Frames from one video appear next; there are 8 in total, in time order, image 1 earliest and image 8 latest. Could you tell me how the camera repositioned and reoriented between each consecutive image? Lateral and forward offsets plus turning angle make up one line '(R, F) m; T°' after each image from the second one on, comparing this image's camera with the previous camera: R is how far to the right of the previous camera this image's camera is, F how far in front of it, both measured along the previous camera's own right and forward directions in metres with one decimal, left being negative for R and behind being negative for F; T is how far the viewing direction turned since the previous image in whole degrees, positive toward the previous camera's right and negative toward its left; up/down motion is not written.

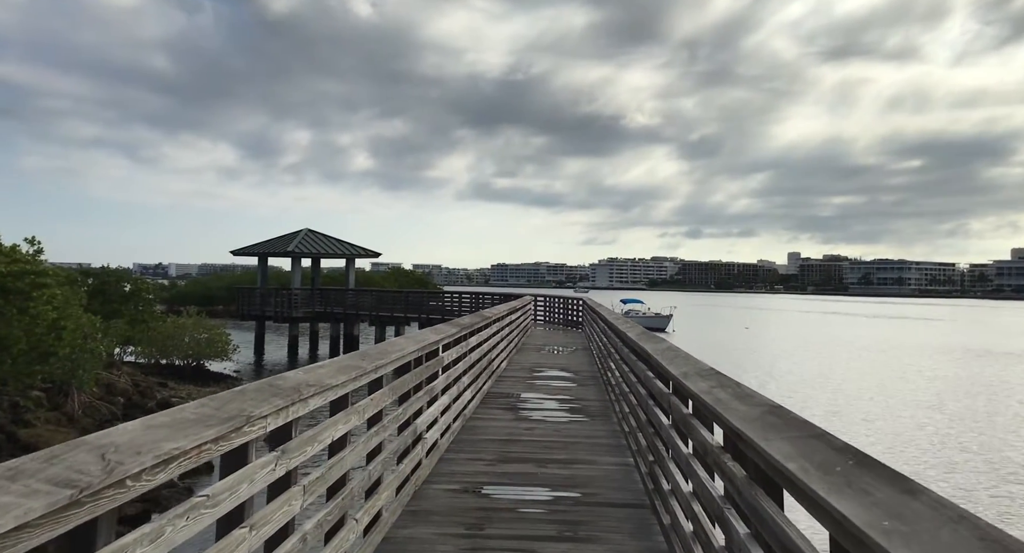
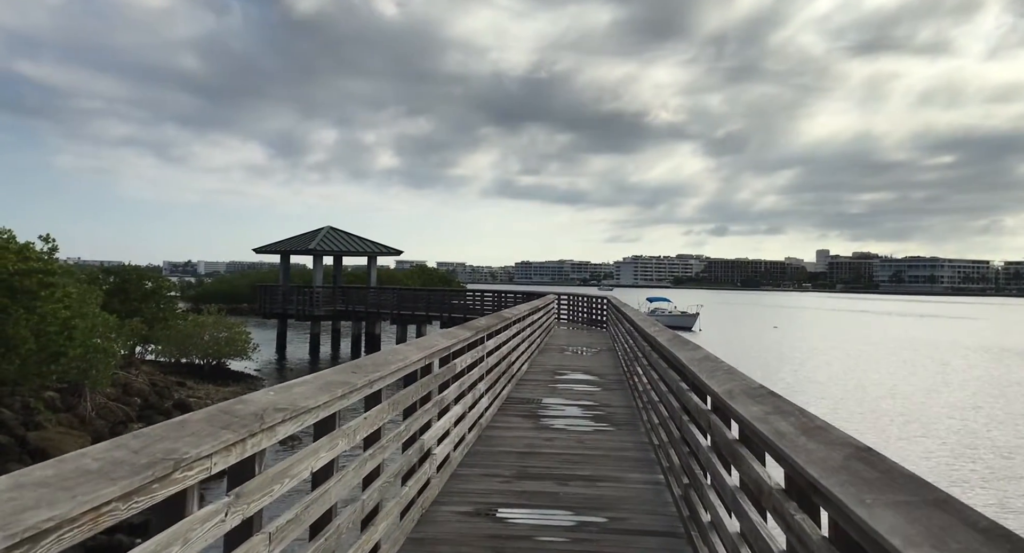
(0.0, +0.5) m; -2°
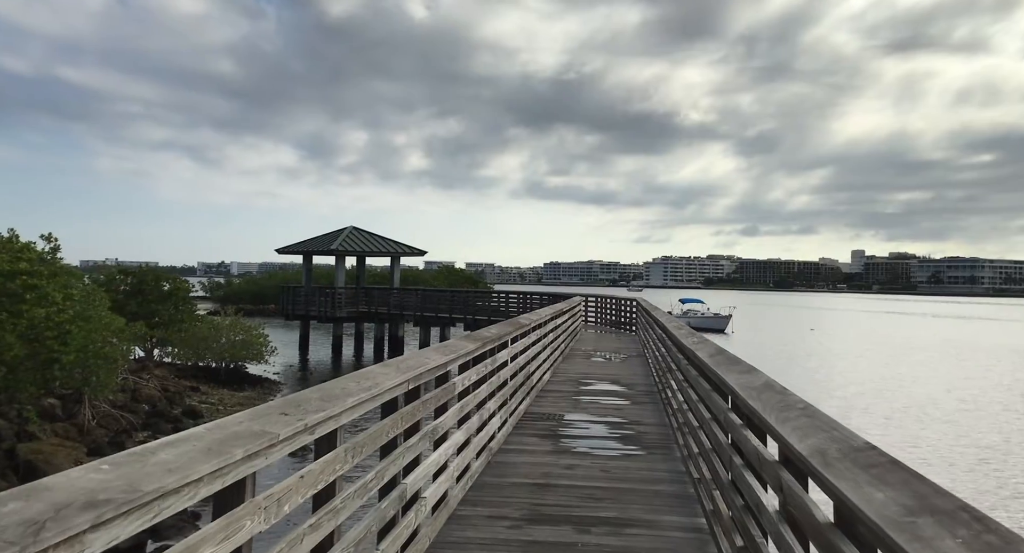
(+0.1, +0.9) m; -3°
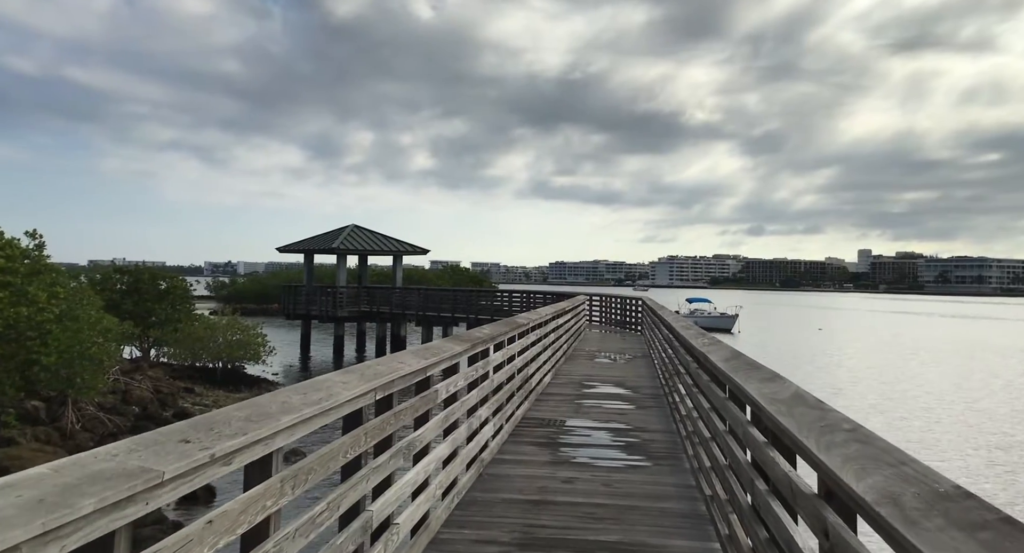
(+0.1, +0.5) m; -1°
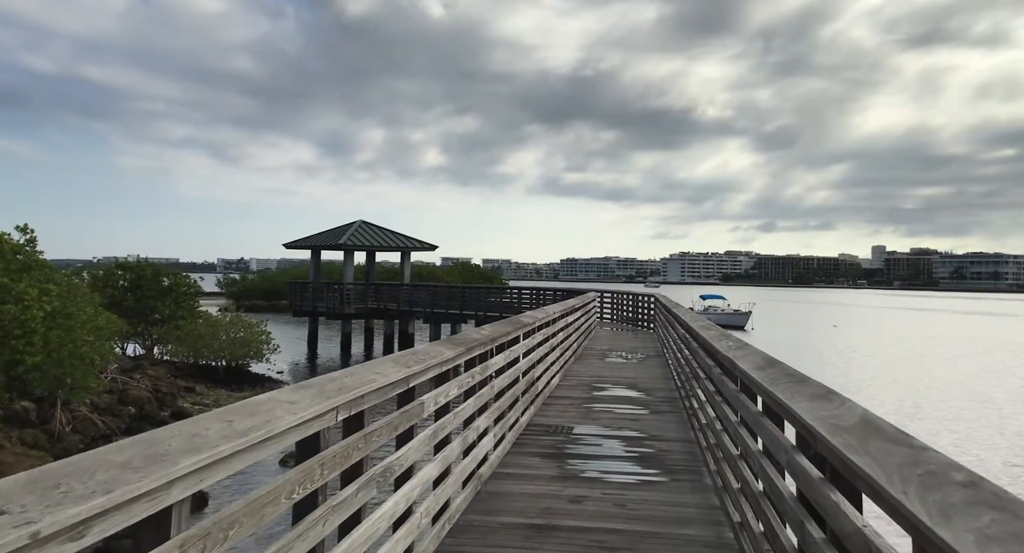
(+0.1, +0.6) m; -1°
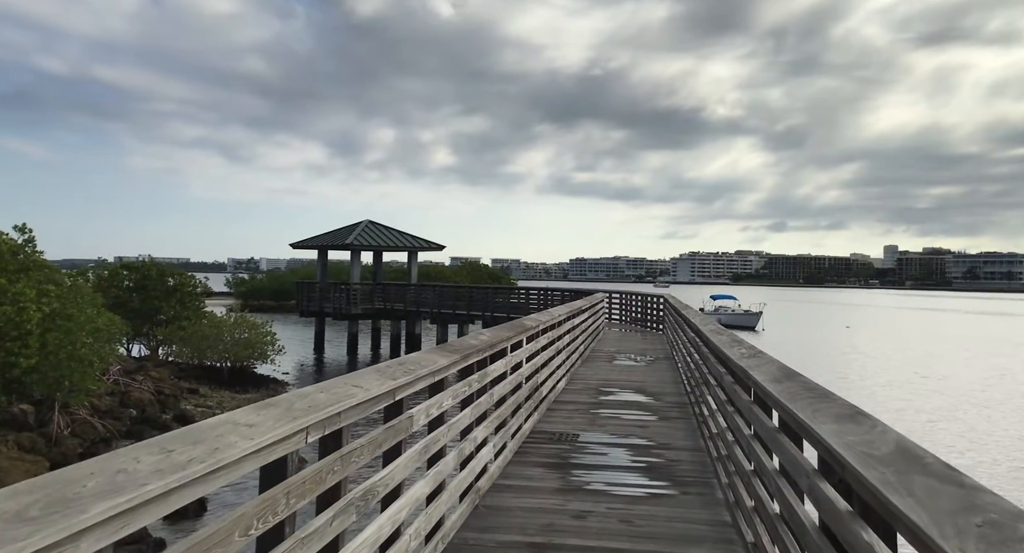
(+0.1, +0.2) m; -1°
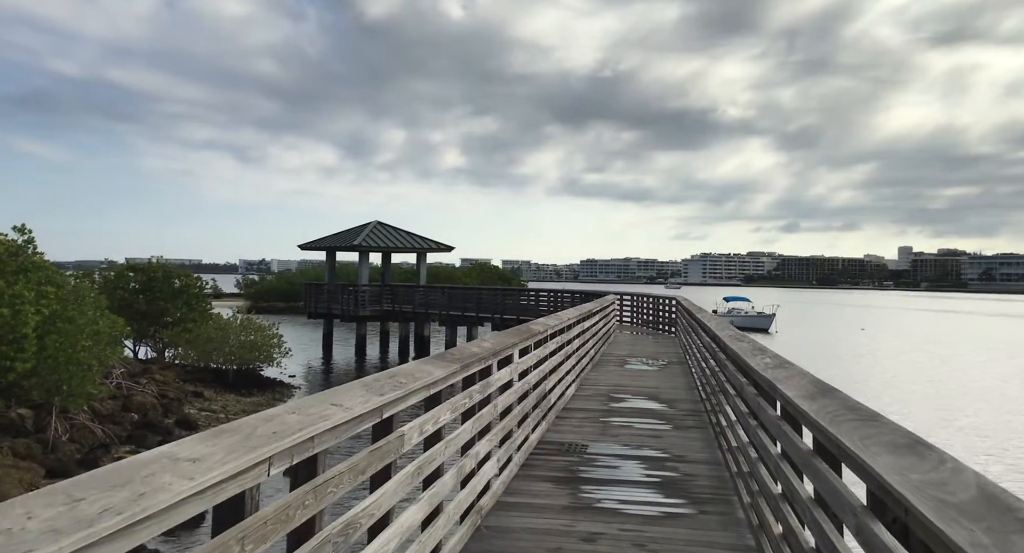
(0.0, +0.3) m; -1°
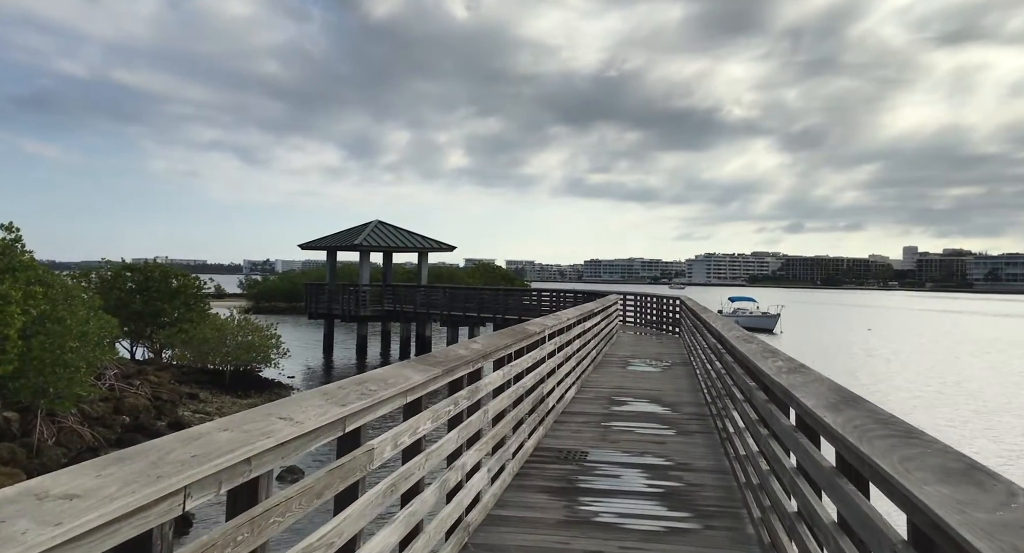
(+0.1, +0.3) m; 0°
